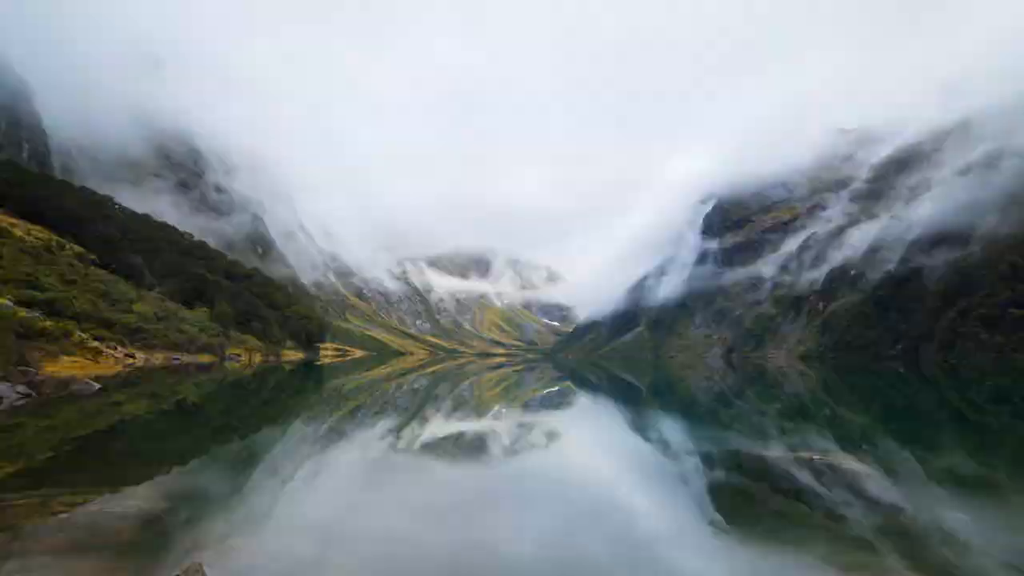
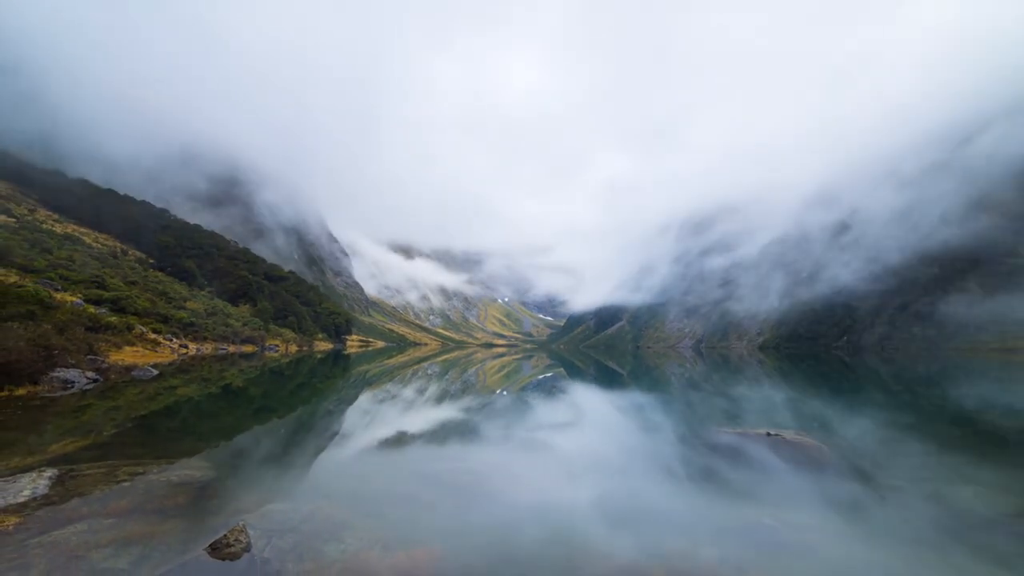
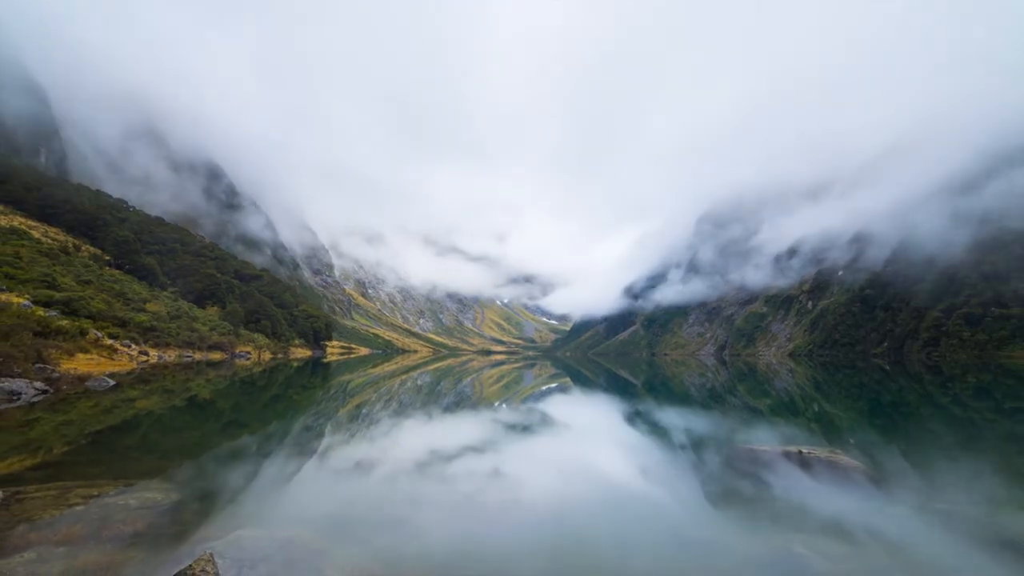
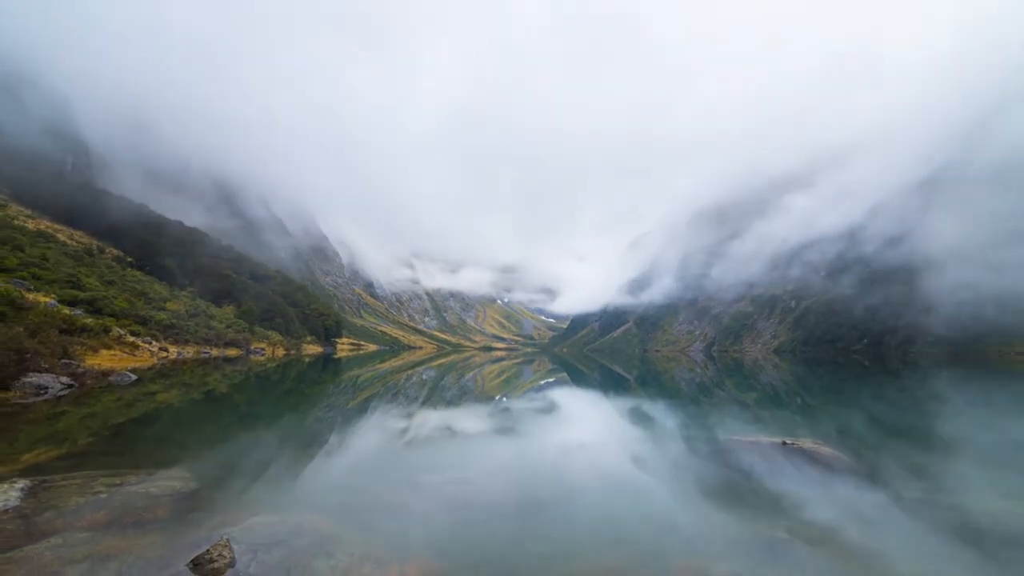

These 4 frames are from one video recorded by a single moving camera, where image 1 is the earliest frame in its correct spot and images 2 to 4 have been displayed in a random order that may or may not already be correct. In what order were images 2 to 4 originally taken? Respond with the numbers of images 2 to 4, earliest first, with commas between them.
3, 4, 2
